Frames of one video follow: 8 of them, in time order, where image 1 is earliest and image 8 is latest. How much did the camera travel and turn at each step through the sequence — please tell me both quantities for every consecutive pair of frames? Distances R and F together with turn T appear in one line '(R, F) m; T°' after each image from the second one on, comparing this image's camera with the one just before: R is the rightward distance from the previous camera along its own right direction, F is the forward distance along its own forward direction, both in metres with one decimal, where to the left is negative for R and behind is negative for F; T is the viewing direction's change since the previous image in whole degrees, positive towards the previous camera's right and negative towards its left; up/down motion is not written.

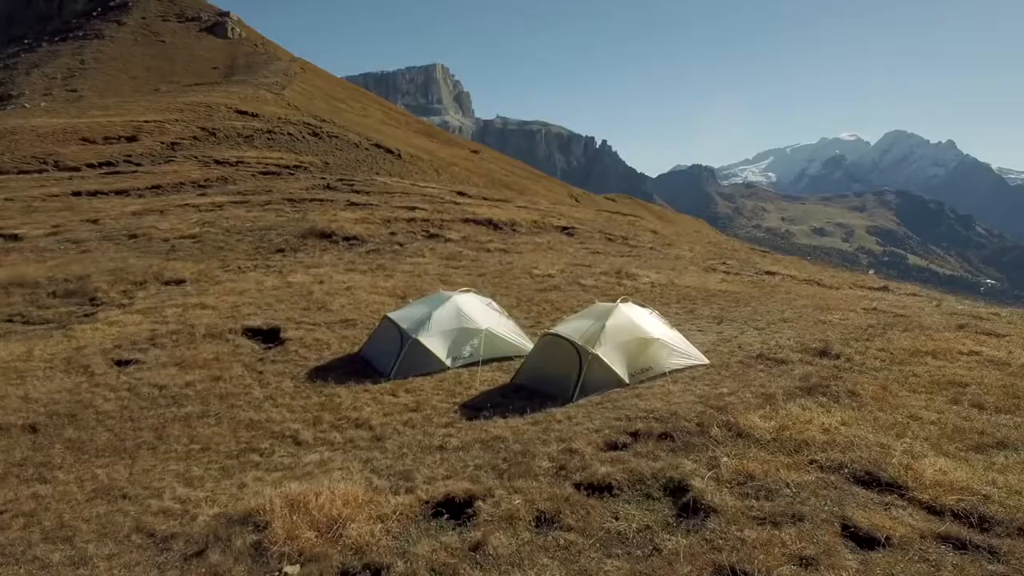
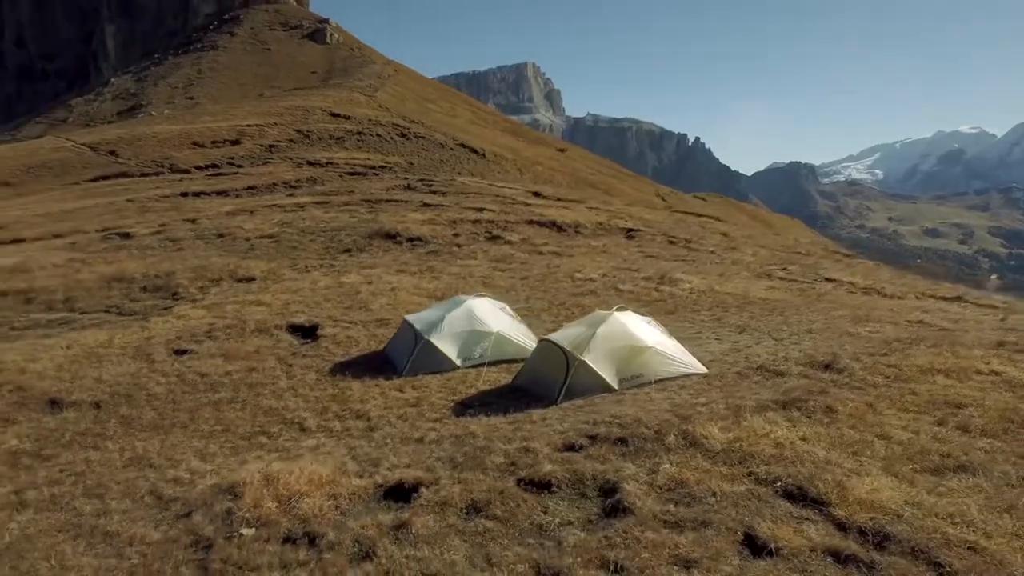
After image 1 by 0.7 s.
(+2.0, -0.8) m; -8°
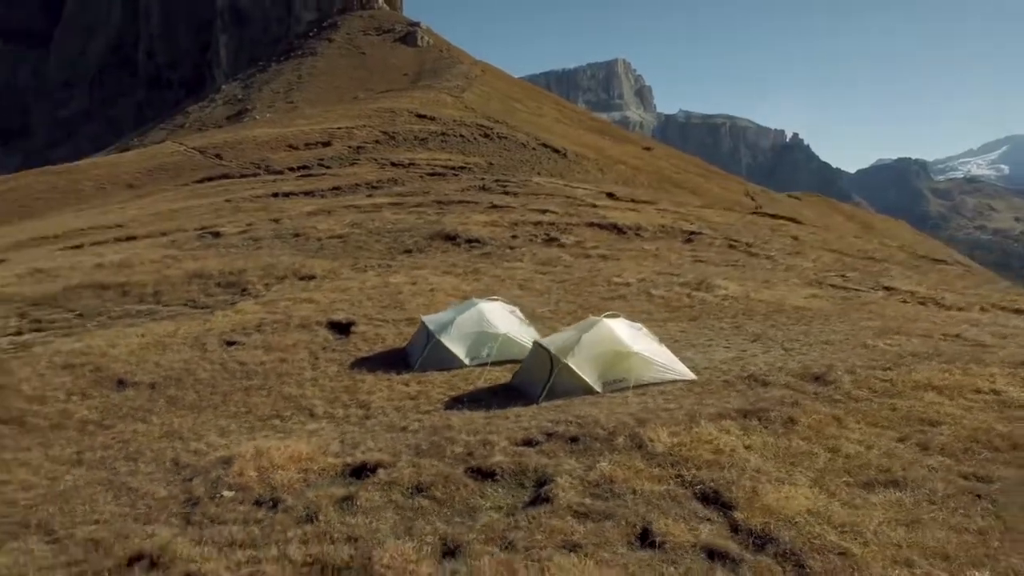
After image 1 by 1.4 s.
(+2.2, -1.0) m; -8°
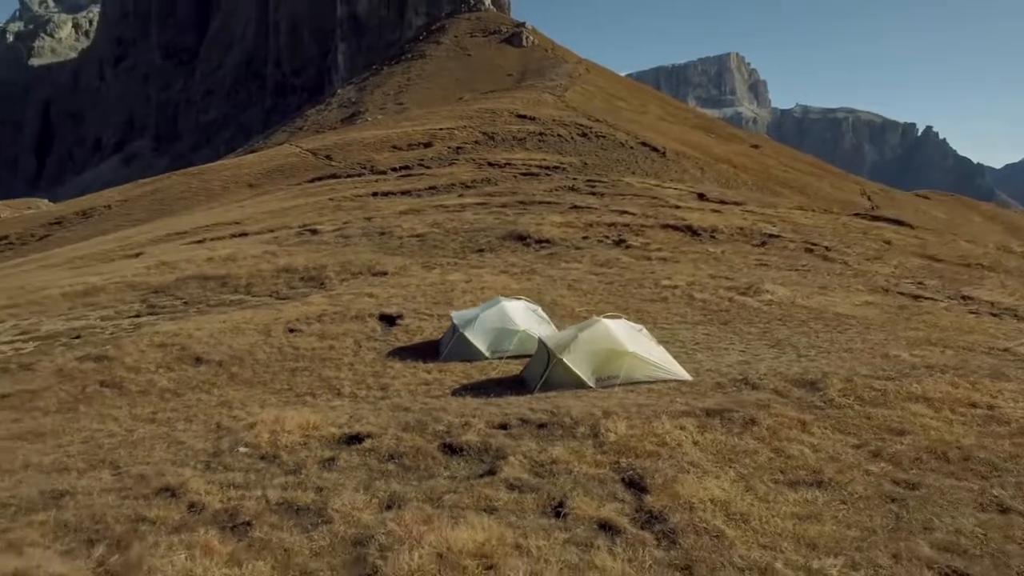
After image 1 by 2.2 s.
(+2.6, -1.3) m; -10°
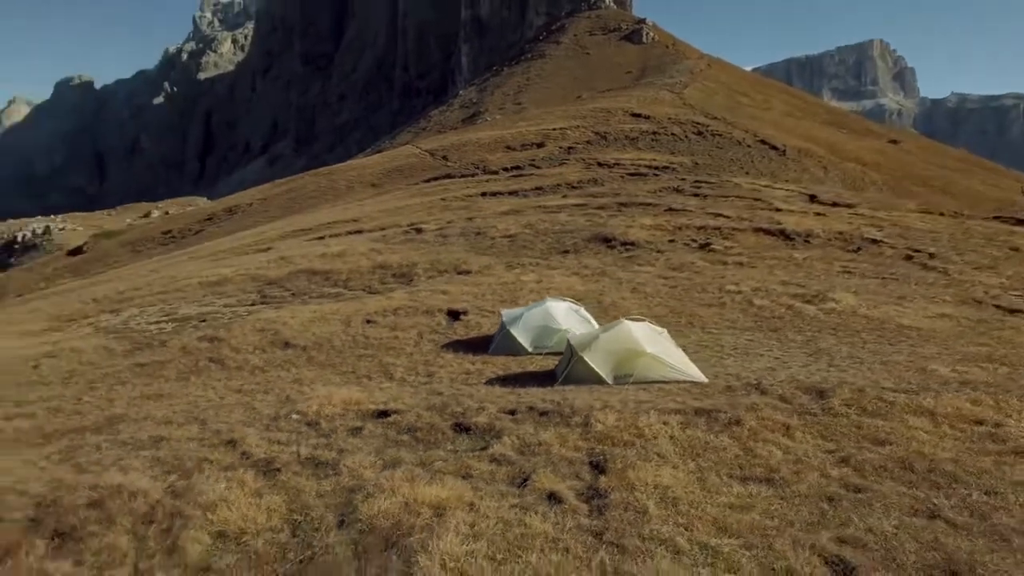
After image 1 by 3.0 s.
(+2.5, -1.6) m; -11°
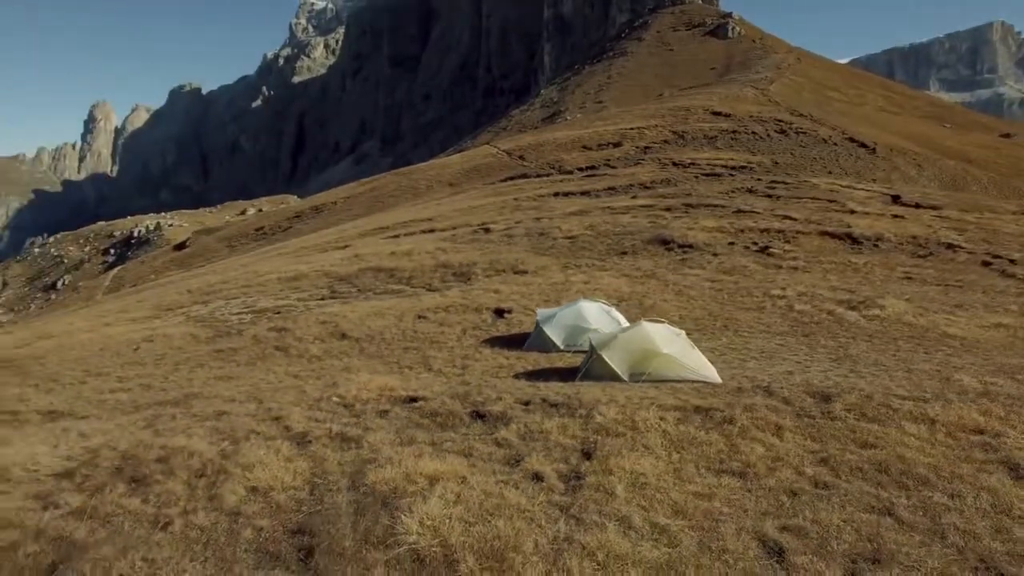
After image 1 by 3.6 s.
(+1.7, -1.4) m; -7°
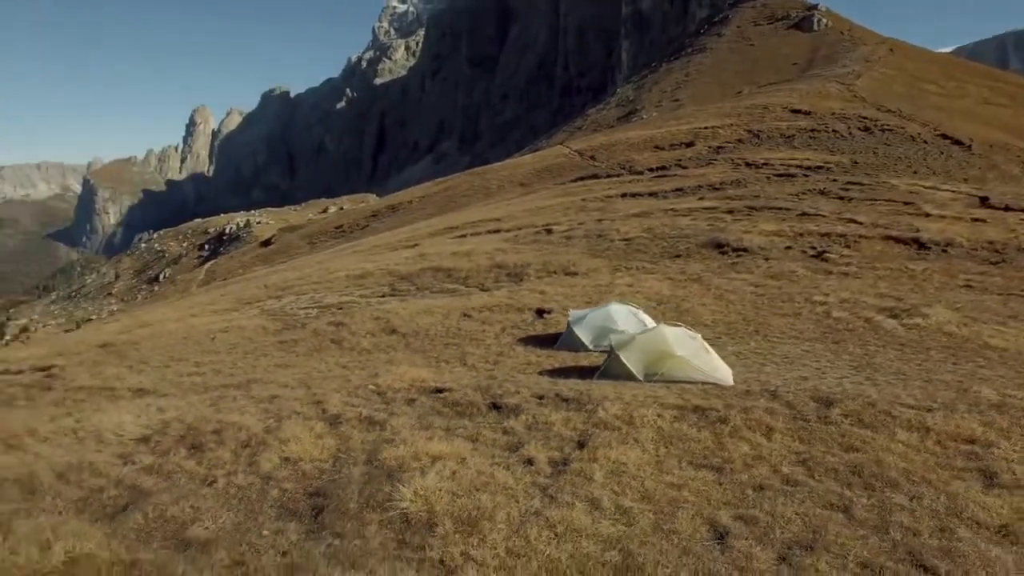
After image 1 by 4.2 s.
(+1.7, -1.4) m; -7°
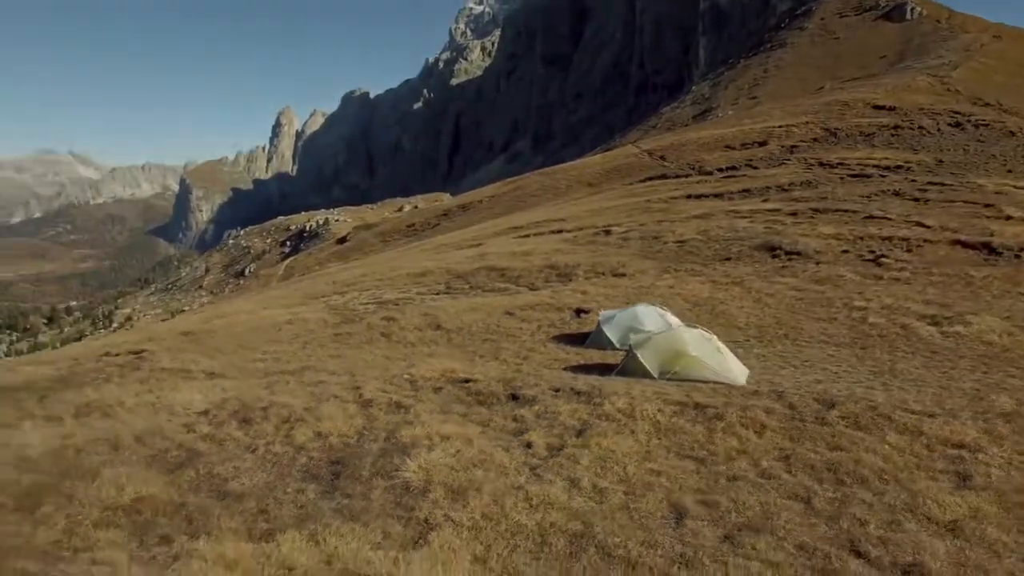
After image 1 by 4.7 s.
(+1.7, -1.5) m; -7°
